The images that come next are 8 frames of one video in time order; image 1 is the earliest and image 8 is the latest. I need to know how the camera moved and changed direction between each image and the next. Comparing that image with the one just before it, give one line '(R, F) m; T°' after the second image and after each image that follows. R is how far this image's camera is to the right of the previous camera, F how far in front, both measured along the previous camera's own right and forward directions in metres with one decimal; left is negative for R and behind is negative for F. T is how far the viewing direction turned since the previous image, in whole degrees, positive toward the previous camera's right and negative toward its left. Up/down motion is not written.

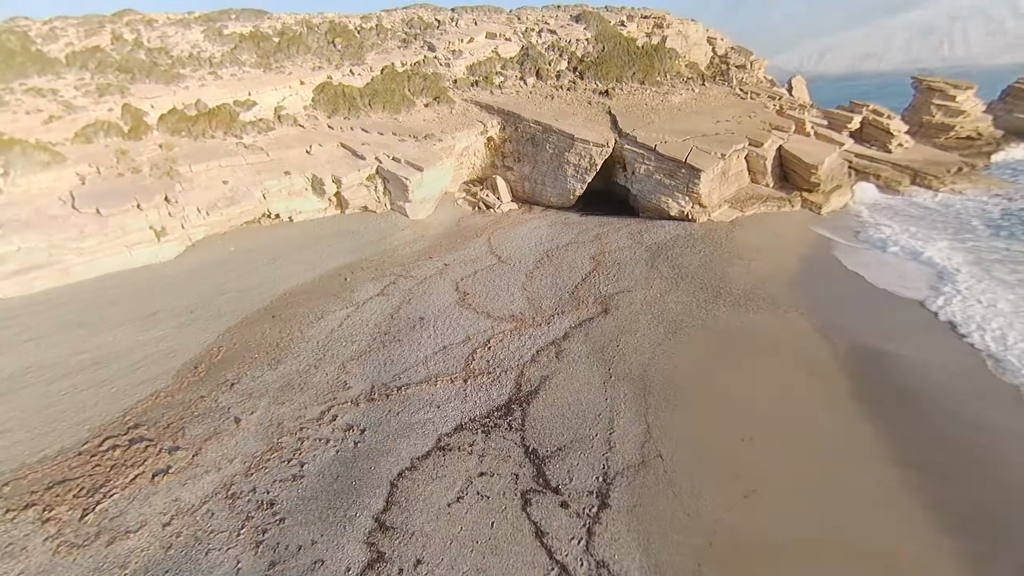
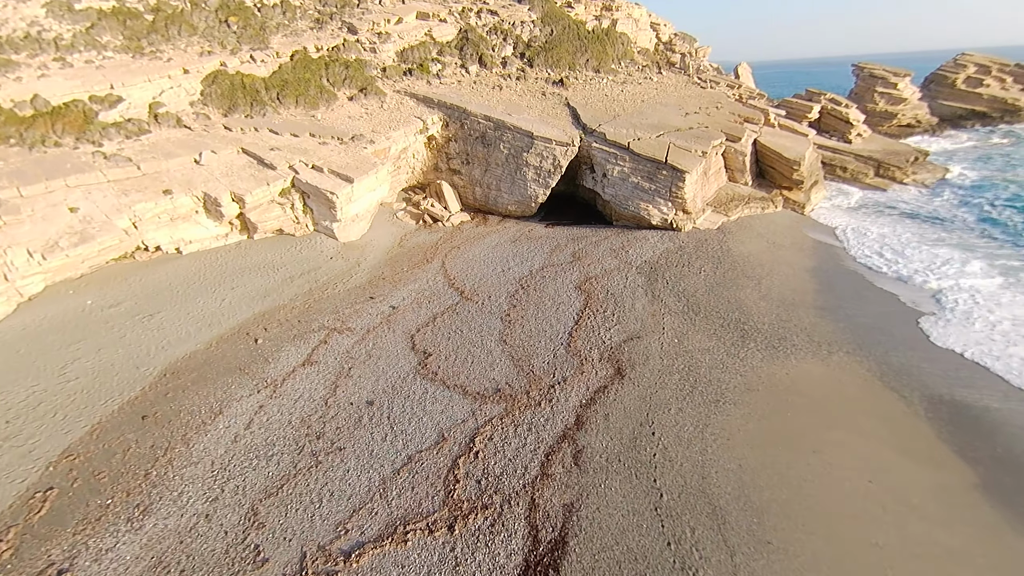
(-0.9, +4.0) m; +8°
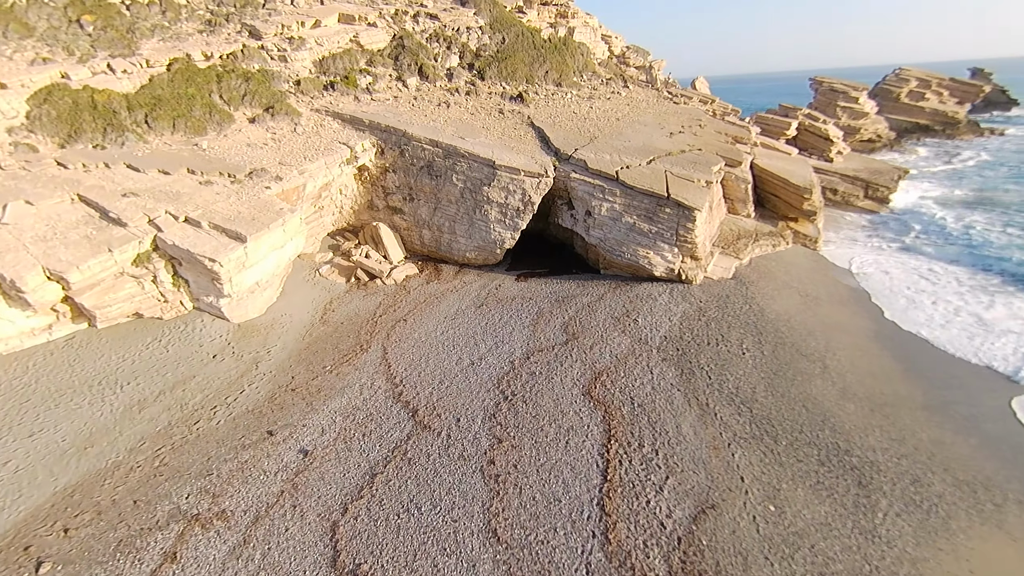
(-0.6, +5.1) m; +7°
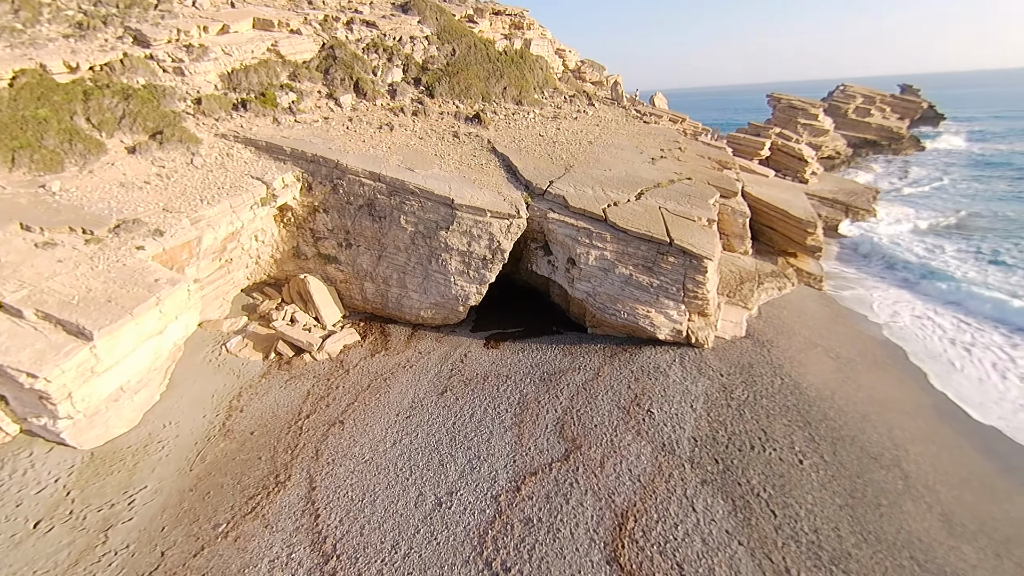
(-0.4, +3.5) m; +6°
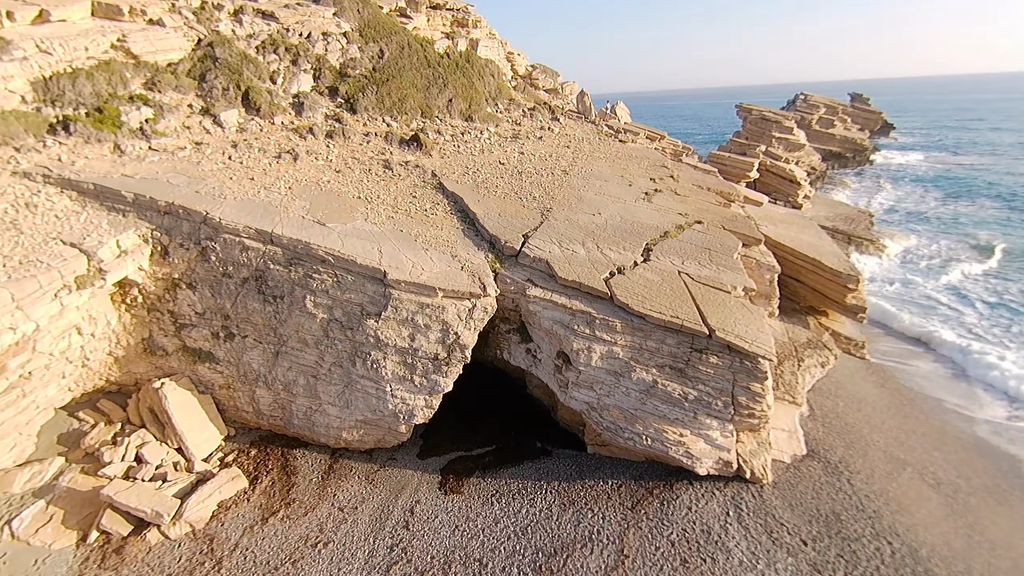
(-0.3, +4.5) m; +7°
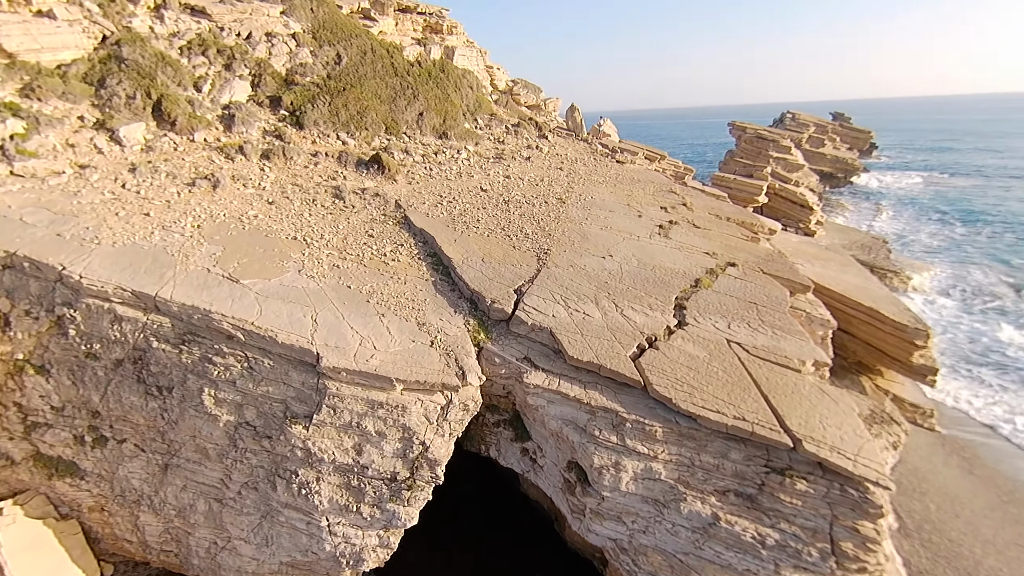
(-0.2, +2.8) m; +3°
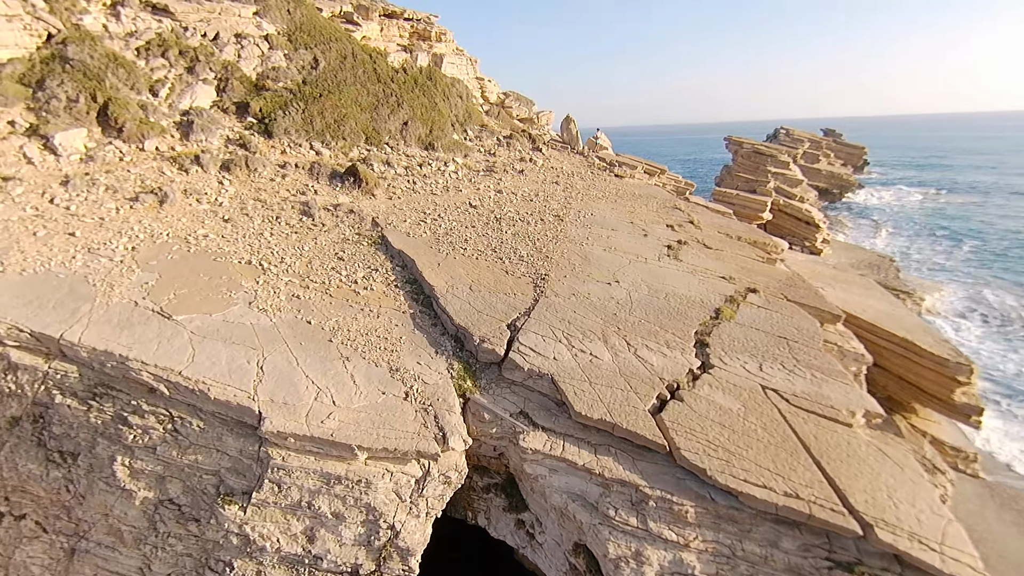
(0.0, +1.3) m; +1°
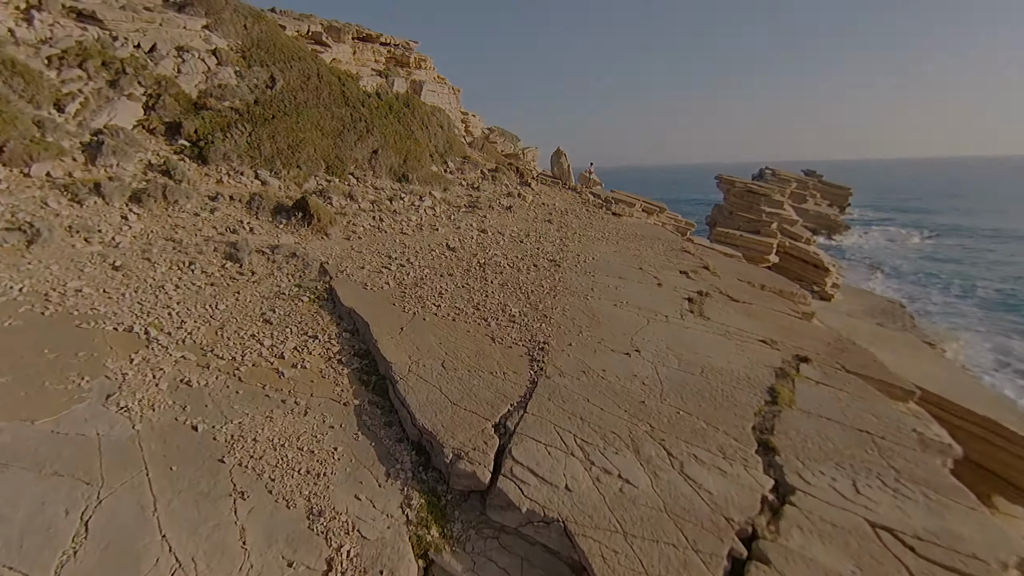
(-0.1, +2.0) m; +2°
